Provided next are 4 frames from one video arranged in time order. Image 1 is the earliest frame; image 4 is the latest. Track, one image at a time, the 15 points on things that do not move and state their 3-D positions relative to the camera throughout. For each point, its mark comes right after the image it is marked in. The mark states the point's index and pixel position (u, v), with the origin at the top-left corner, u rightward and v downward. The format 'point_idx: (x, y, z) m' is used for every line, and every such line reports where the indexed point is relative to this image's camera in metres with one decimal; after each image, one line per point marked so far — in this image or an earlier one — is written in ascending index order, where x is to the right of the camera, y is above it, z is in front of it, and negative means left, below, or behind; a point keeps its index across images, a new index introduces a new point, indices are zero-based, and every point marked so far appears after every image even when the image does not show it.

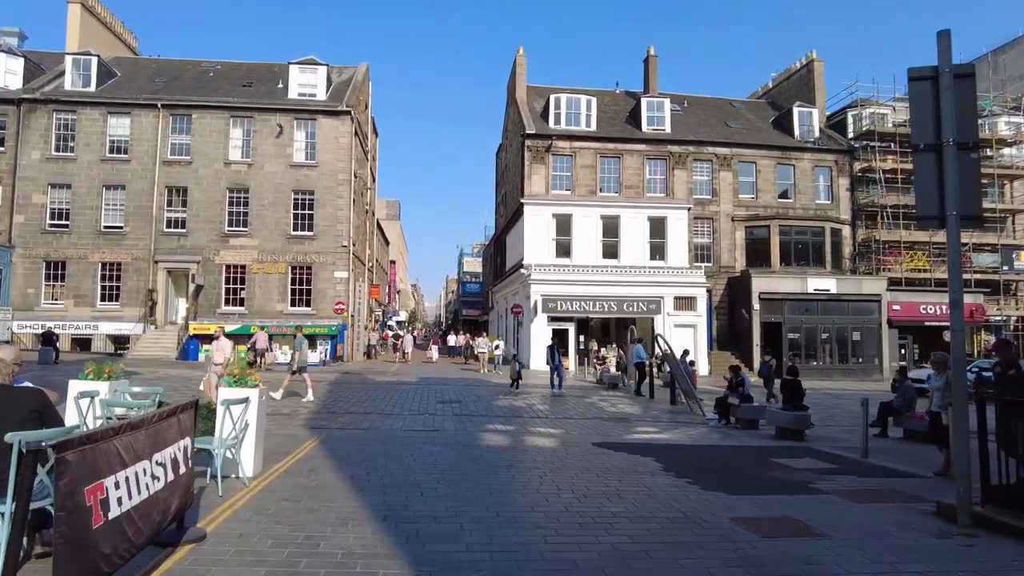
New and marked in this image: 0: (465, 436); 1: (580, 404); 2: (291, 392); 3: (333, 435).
0: (-0.7, -2.1, +9.5) m
1: (+1.5, -2.6, +14.9) m
2: (-5.2, -2.5, +16.0) m
3: (-2.4, -2.0, +9.1) m
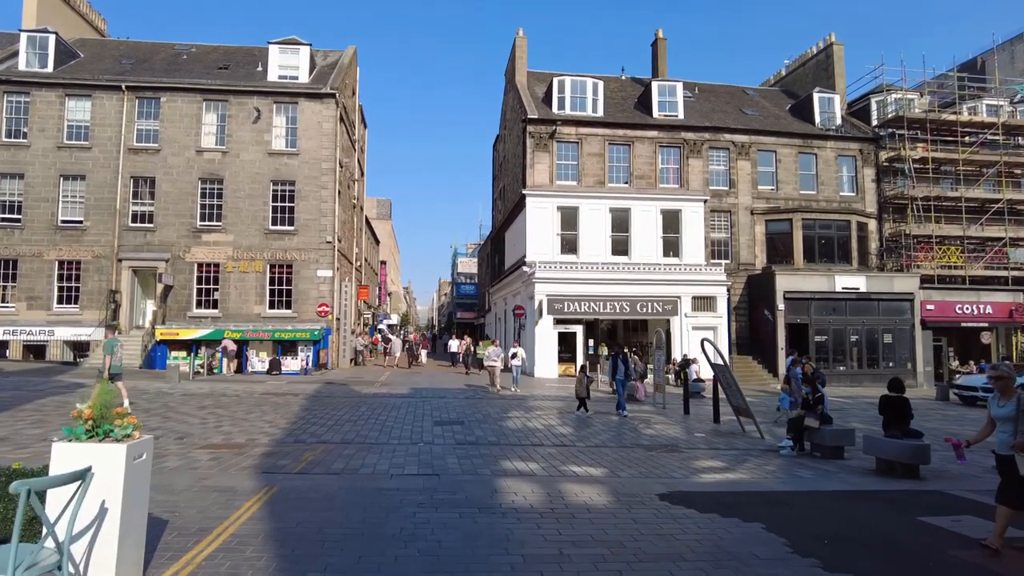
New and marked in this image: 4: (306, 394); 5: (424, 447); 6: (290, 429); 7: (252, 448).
0: (-0.3, -2.0, +6.8) m
1: (+1.7, -2.5, +12.2) m
2: (-4.9, -2.4, +13.2) m
3: (-2.1, -1.9, +6.4) m
4: (-5.2, -2.7, +17.4) m
5: (-1.2, -2.1, +9.1) m
6: (-3.5, -2.2, +10.7) m
7: (-3.4, -2.1, +9.0) m
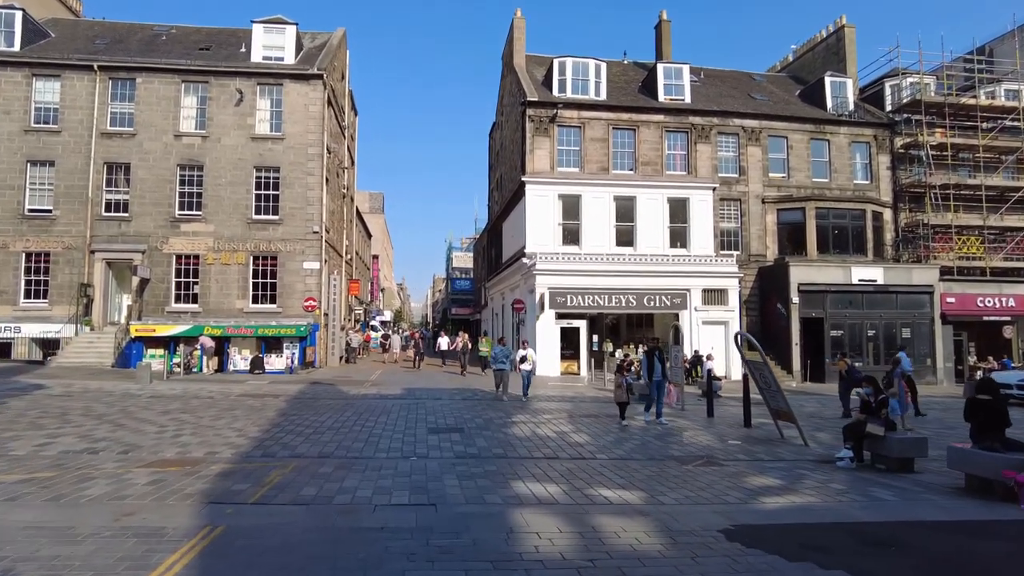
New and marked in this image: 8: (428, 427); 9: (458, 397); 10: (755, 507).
0: (-0.2, -1.8, +5.2) m
1: (+1.8, -2.2, +10.7) m
2: (-4.8, -2.2, +11.6) m
3: (-2.0, -1.7, +4.8) m
4: (-5.2, -2.5, +15.8) m
5: (-1.0, -1.9, +7.5) m
6: (-3.4, -2.0, +9.1) m
7: (-3.3, -1.9, +7.4) m
8: (-1.3, -2.1, +10.5) m
9: (-1.2, -2.5, +15.7) m
10: (+2.2, -2.0, +6.2) m
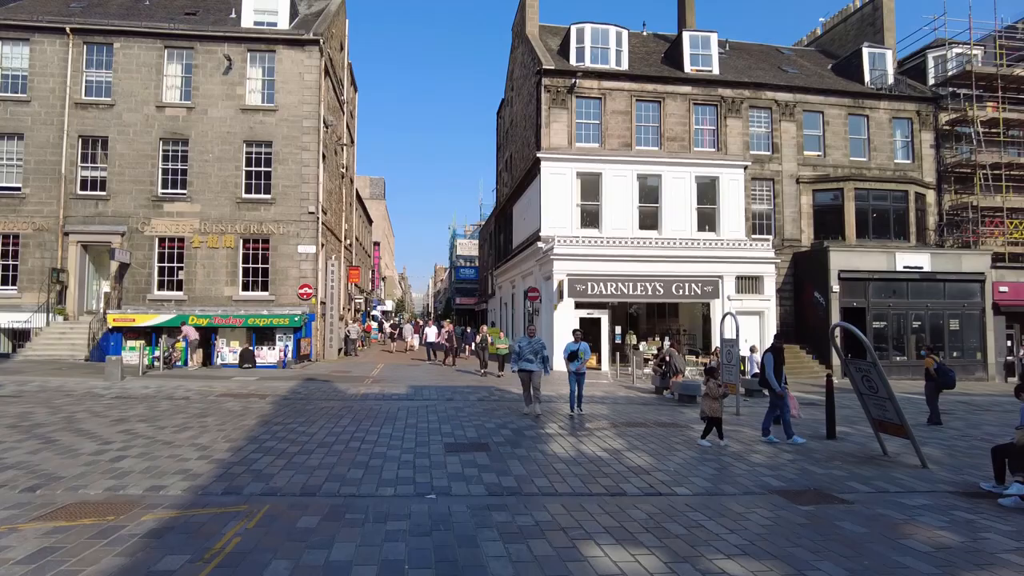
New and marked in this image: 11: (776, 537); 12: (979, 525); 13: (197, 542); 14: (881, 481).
0: (+0.3, -1.6, +3.0) m
1: (+2.3, -2.0, +8.5) m
2: (-4.4, -1.9, +9.4) m
3: (-1.5, -1.5, +2.6) m
4: (-4.7, -2.2, +13.6) m
5: (-0.6, -1.7, +5.3) m
6: (-2.9, -1.8, +6.9) m
7: (-2.8, -1.7, +5.2) m
8: (-0.8, -1.9, +8.3) m
9: (-0.7, -2.2, +13.5) m
10: (+2.7, -1.8, +4.0) m
11: (+2.0, -1.8, +5.1) m
12: (+3.8, -1.9, +5.6) m
13: (-2.1, -1.7, +4.4) m
14: (+4.0, -2.1, +7.4) m
